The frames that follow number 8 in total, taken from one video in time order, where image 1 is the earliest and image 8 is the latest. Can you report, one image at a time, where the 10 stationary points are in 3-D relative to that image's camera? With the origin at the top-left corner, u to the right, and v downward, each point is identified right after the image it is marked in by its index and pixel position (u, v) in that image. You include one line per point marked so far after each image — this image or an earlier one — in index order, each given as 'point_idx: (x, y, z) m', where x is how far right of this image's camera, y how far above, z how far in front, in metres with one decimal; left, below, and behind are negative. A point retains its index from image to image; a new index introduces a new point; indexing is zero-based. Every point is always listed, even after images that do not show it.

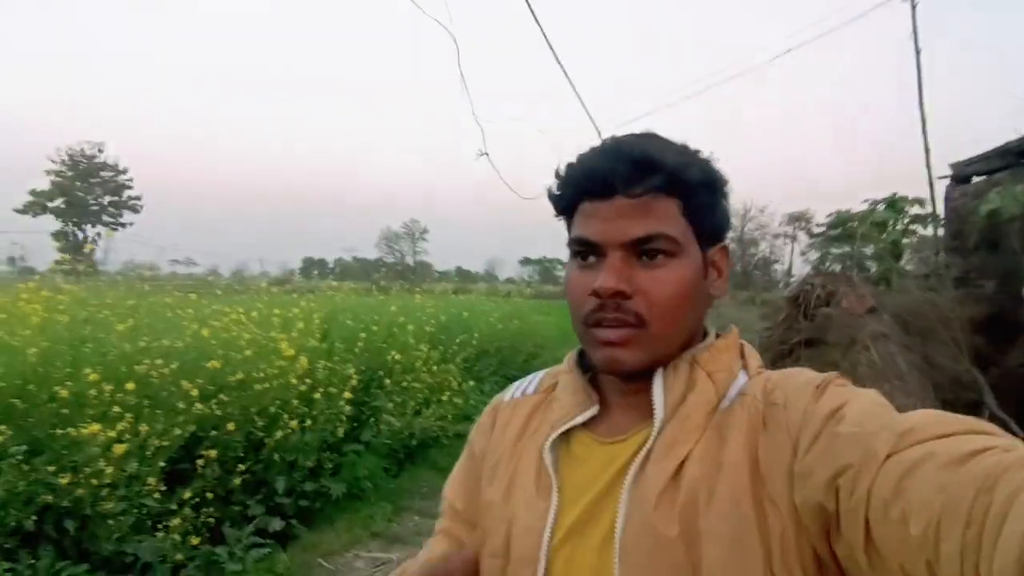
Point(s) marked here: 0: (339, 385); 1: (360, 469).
0: (-1.2, -0.7, +5.1) m
1: (-1.0, -1.2, +5.0) m
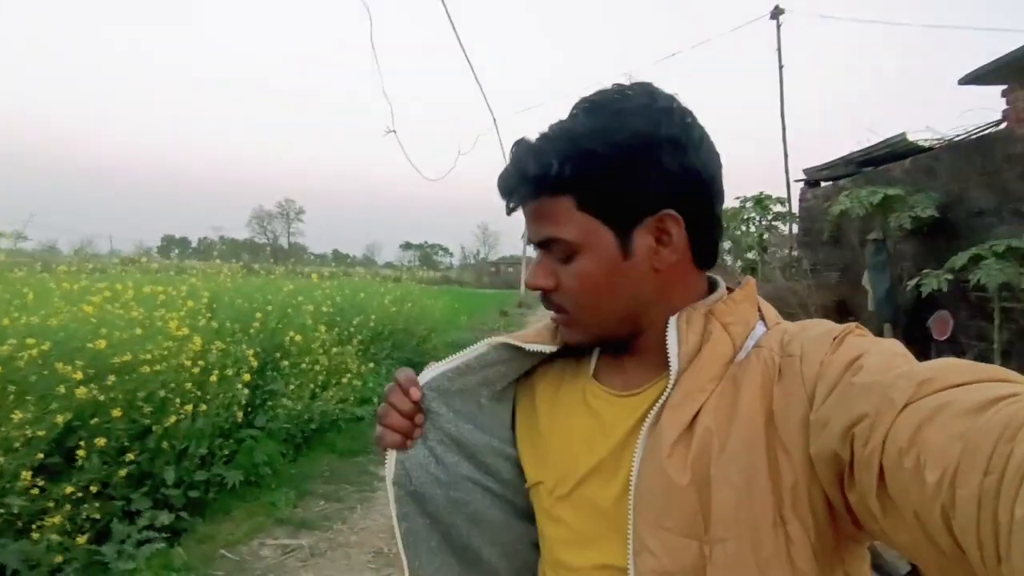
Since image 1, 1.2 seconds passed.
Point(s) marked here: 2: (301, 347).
0: (-1.8, -0.5, +4.9) m
1: (-1.7, -1.1, +4.8) m
2: (-1.6, -0.5, +5.5) m
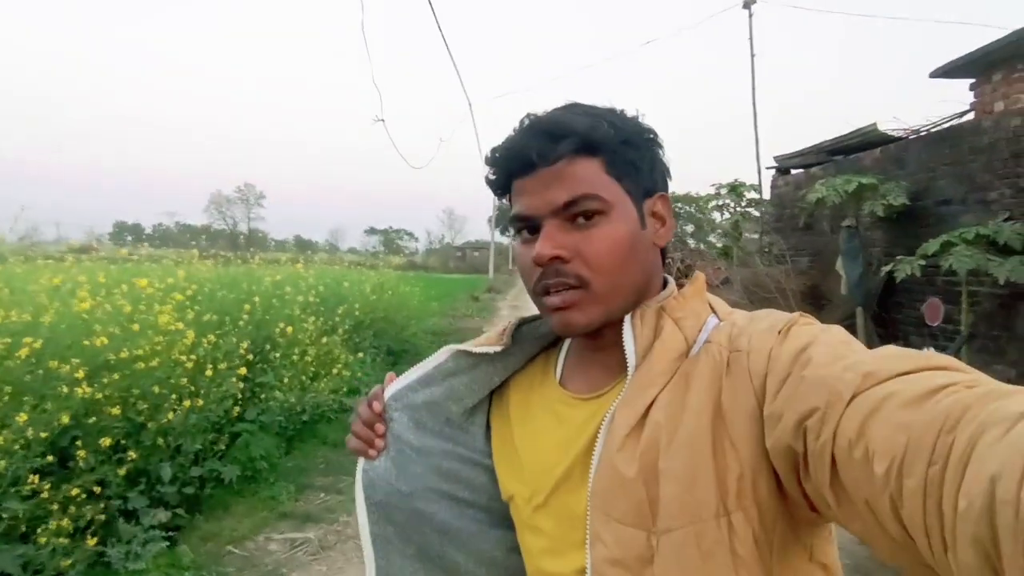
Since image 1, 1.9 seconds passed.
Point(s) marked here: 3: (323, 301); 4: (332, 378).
0: (-1.9, -0.5, +4.8) m
1: (-1.7, -1.0, +4.7) m
2: (-1.7, -0.4, +5.4) m
3: (-1.7, -0.1, +6.4) m
4: (-1.4, -0.7, +5.7) m
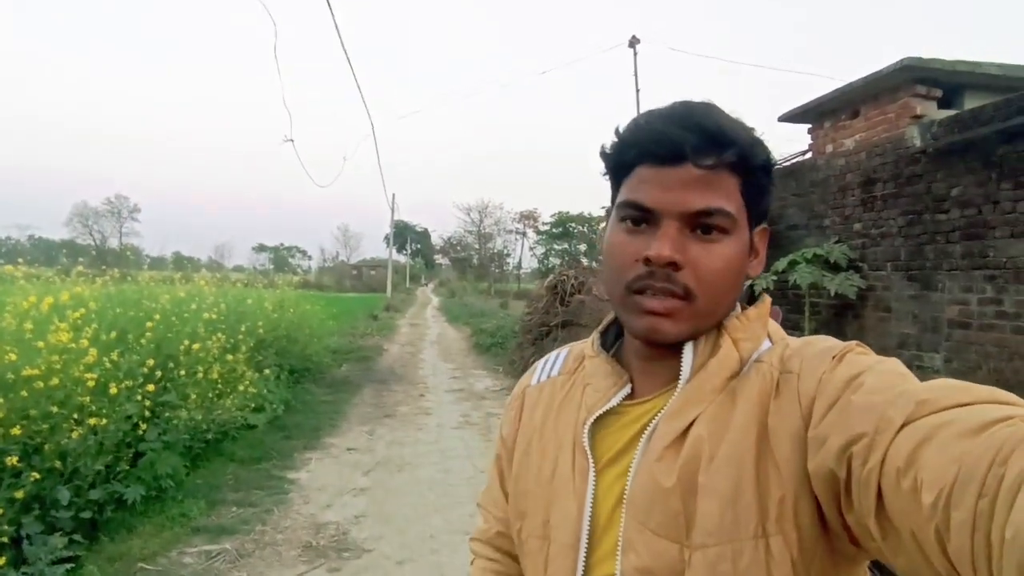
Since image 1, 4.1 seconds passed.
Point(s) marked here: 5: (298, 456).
0: (-2.5, -0.6, +4.8) m
1: (-2.3, -1.2, +4.7) m
2: (-2.4, -0.5, +5.5) m
3: (-2.6, -0.3, +6.4) m
4: (-2.2, -0.9, +5.8) m
5: (-1.6, -1.3, +5.5) m
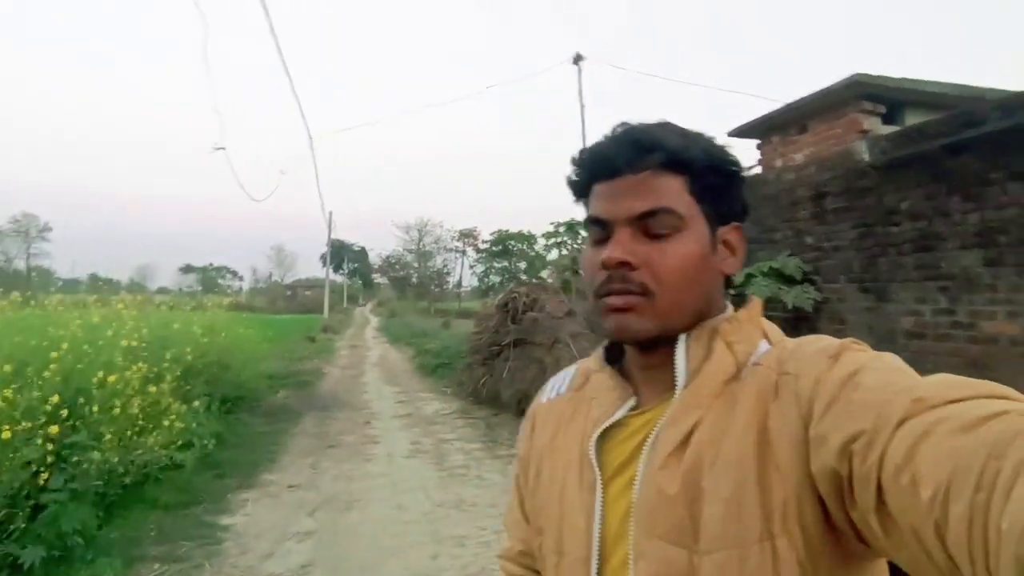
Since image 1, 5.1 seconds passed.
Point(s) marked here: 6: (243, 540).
0: (-2.8, -0.7, +4.3) m
1: (-2.5, -1.3, +4.2) m
2: (-2.7, -0.7, +5.0) m
3: (-3.0, -0.5, +5.9) m
4: (-2.5, -1.0, +5.3) m
5: (-2.0, -1.5, +5.1) m
6: (-1.6, -1.5, +4.4) m
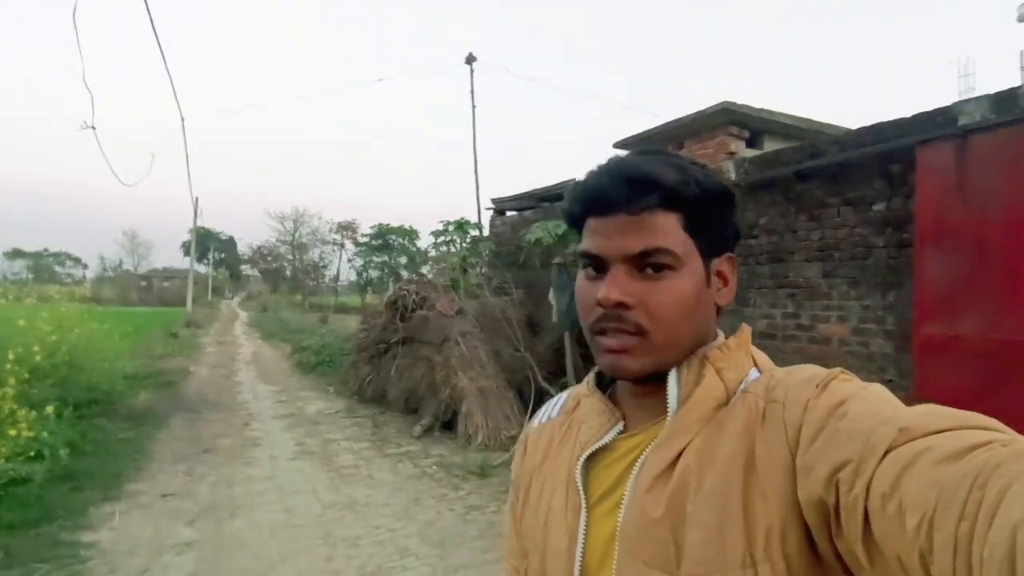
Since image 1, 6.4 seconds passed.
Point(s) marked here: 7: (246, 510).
0: (-3.3, -0.7, +3.7) m
1: (-3.1, -1.2, +3.7) m
2: (-3.4, -0.6, +4.3) m
3: (-3.9, -0.4, +5.2) m
4: (-3.3, -1.0, +4.7) m
5: (-2.7, -1.4, +4.7) m
6: (-2.2, -1.5, +4.1) m
7: (-1.7, -1.4, +4.6) m
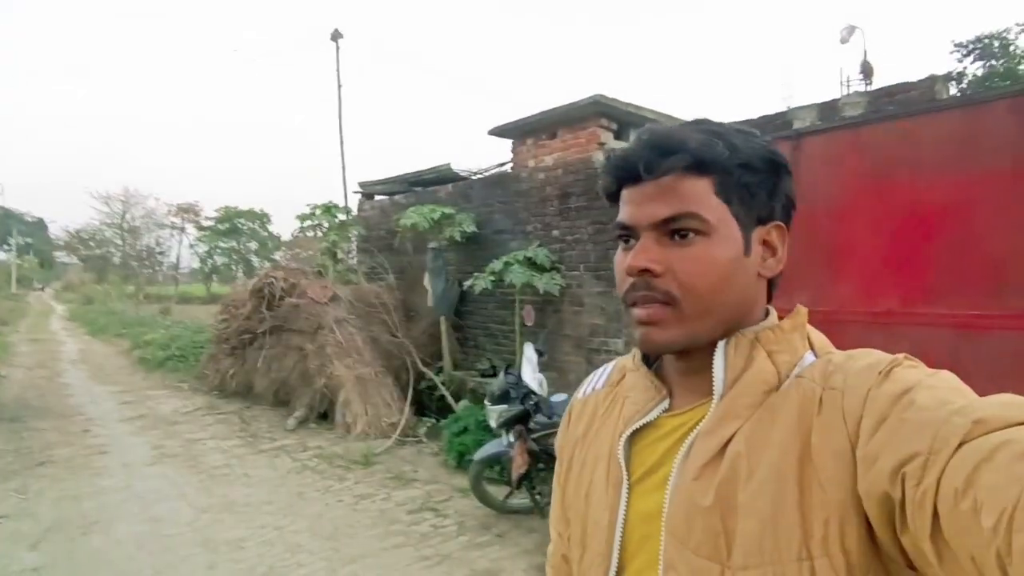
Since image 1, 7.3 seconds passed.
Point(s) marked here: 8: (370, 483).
0: (-3.5, -0.7, +2.6) m
1: (-3.3, -1.2, +2.7) m
2: (-3.9, -0.6, +3.2) m
3: (-4.6, -0.3, +3.9) m
4: (-3.9, -0.9, +3.6) m
5: (-3.3, -1.4, +3.8) m
6: (-2.7, -1.4, +3.4) m
7: (-2.3, -1.3, +4.0) m
8: (-0.9, -1.3, +4.8) m
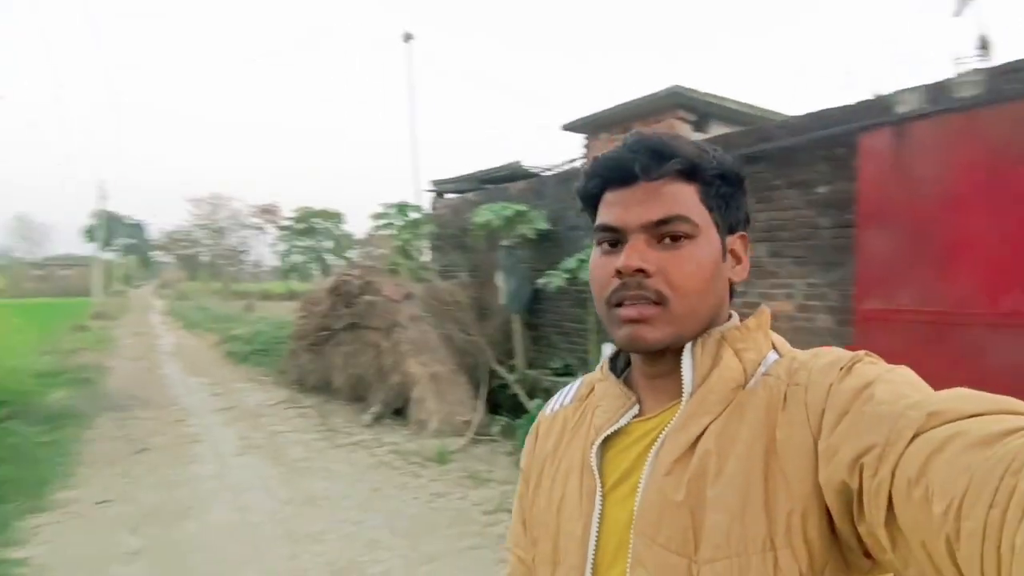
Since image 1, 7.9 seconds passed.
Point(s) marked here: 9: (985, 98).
0: (-3.2, -0.7, +2.9) m
1: (-3.0, -1.2, +3.0) m
2: (-3.5, -0.6, +3.5) m
3: (-4.2, -0.4, +4.2) m
4: (-3.5, -1.0, +3.9) m
5: (-2.9, -1.4, +4.0) m
6: (-2.3, -1.4, +3.6) m
7: (-1.9, -1.3, +4.2) m
8: (-0.4, -1.3, +4.8) m
9: (+2.3, +0.9, +3.6) m
